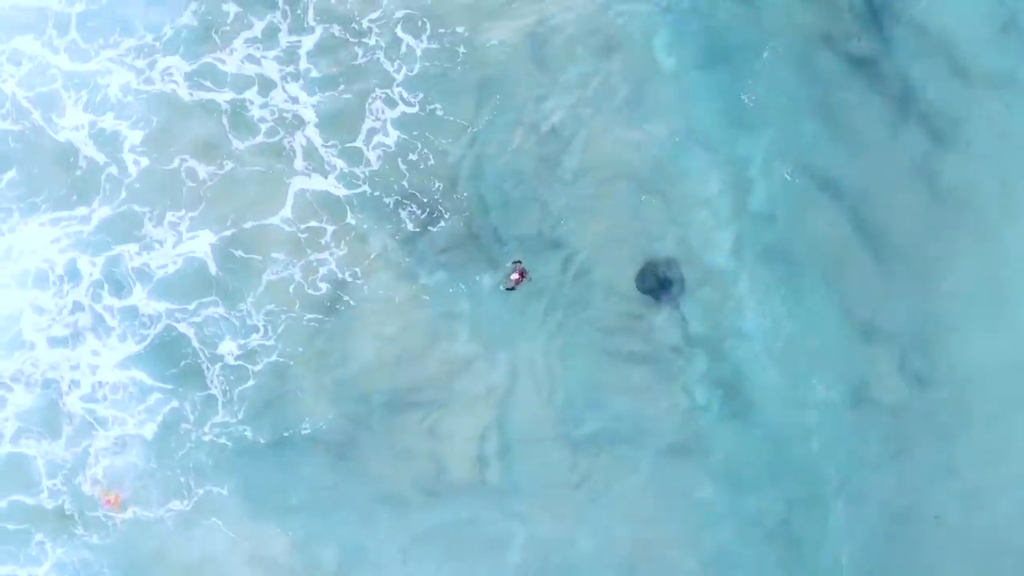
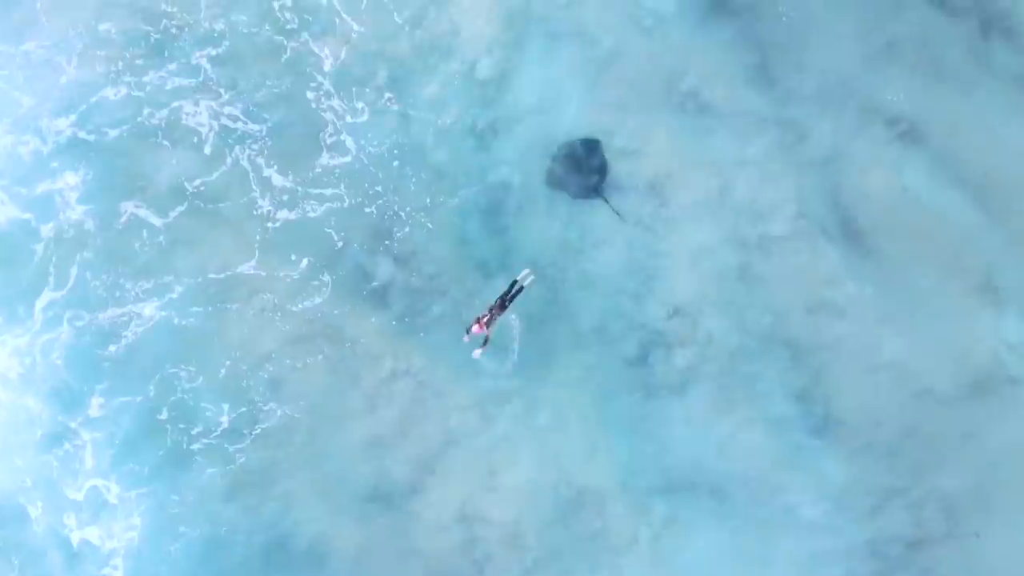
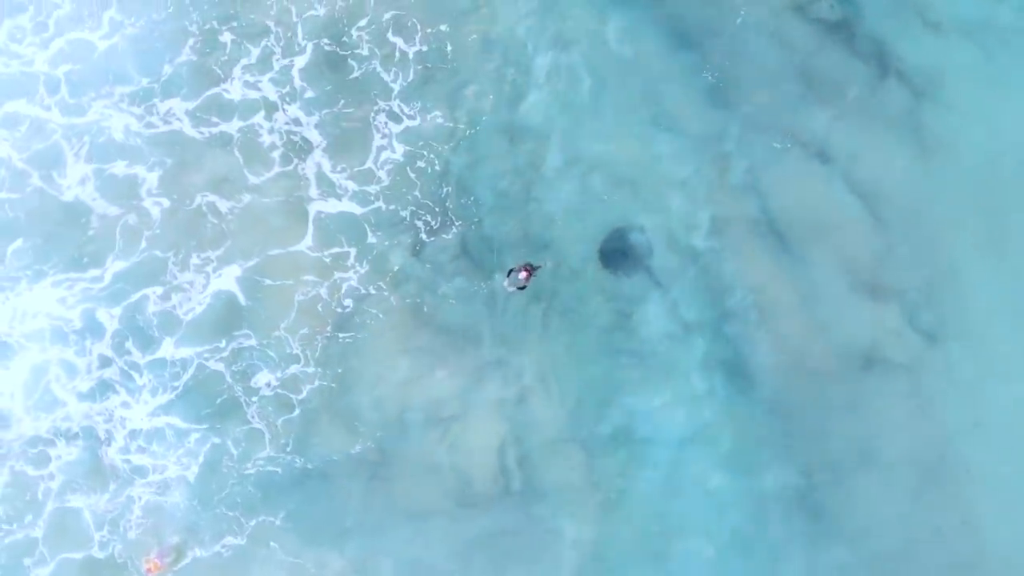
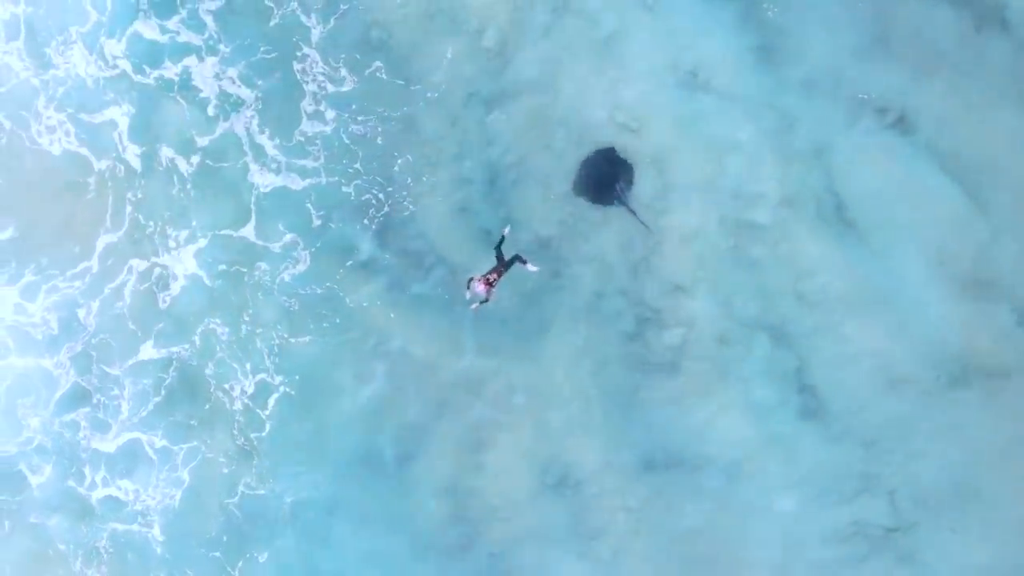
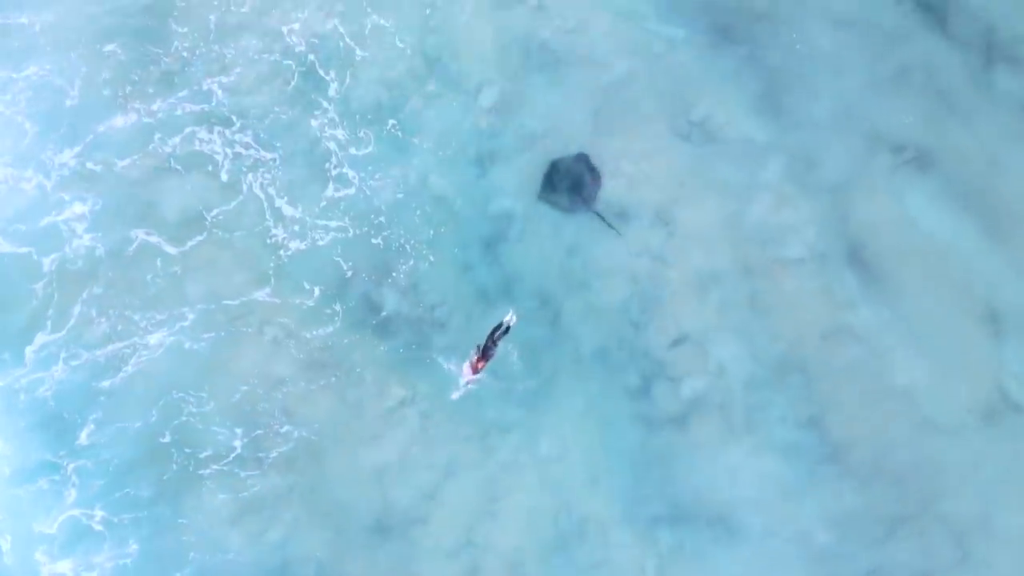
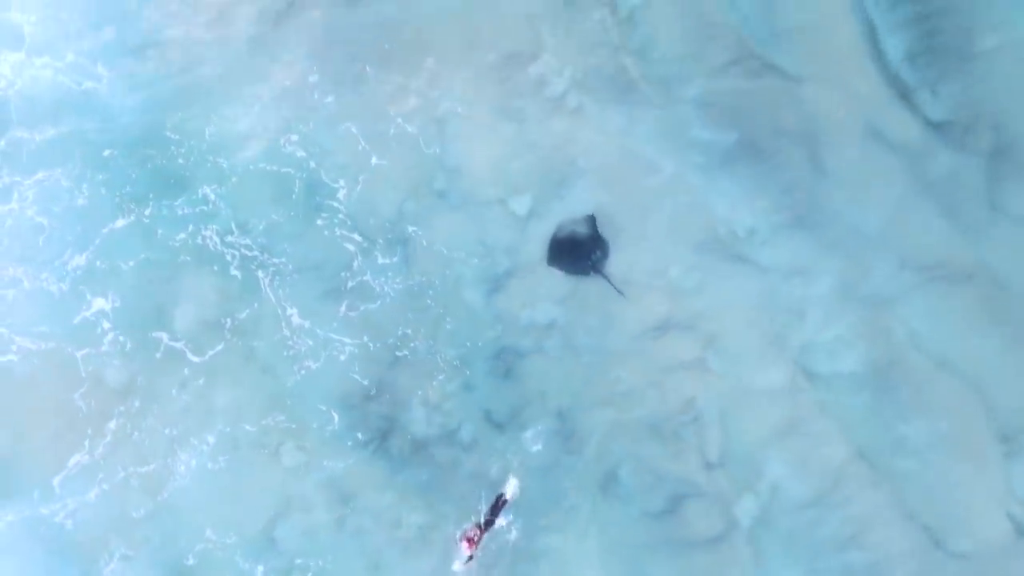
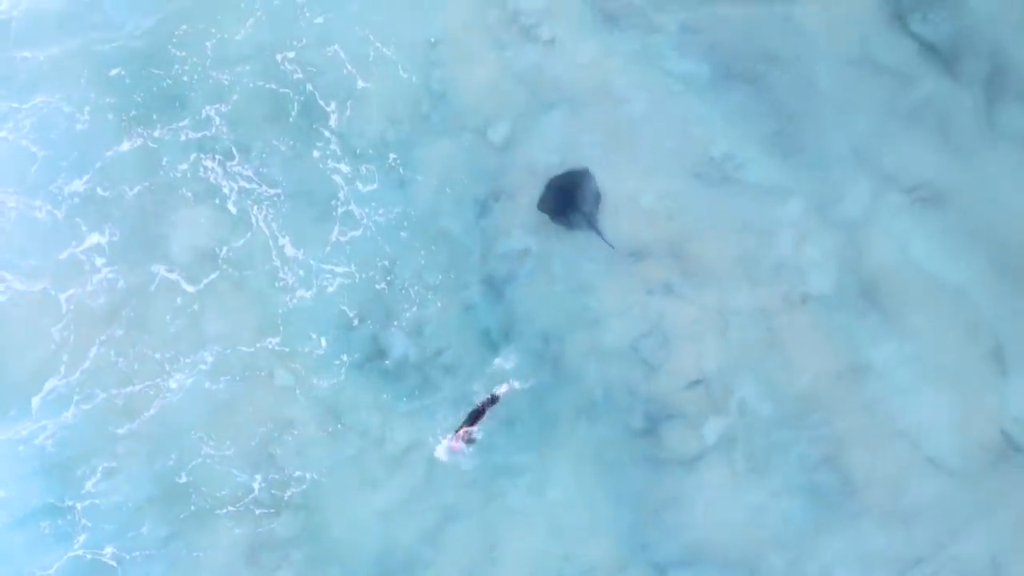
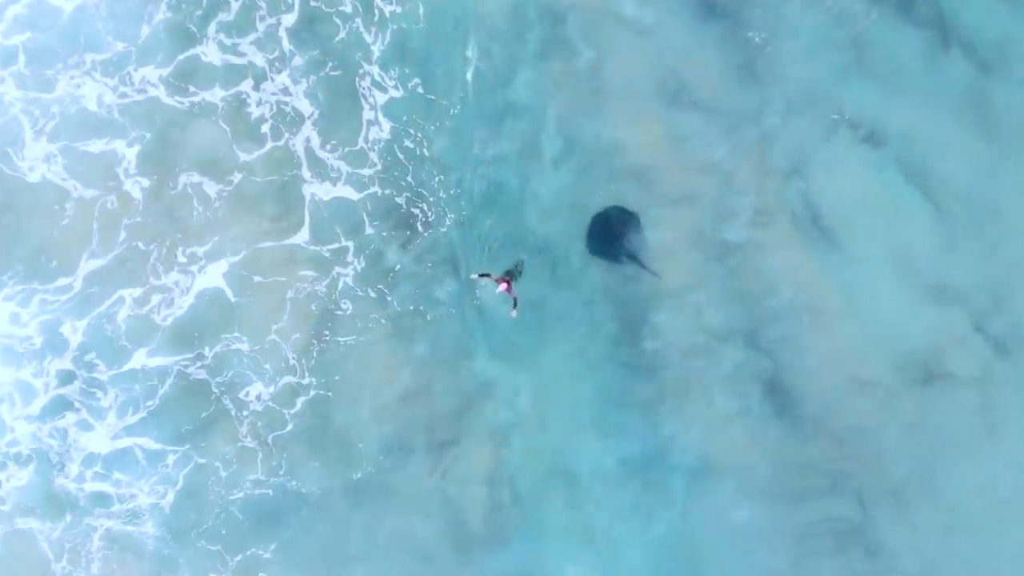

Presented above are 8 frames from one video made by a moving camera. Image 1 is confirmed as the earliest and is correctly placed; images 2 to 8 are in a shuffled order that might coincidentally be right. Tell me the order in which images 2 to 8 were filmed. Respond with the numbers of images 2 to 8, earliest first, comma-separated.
3, 8, 4, 2, 5, 7, 6
